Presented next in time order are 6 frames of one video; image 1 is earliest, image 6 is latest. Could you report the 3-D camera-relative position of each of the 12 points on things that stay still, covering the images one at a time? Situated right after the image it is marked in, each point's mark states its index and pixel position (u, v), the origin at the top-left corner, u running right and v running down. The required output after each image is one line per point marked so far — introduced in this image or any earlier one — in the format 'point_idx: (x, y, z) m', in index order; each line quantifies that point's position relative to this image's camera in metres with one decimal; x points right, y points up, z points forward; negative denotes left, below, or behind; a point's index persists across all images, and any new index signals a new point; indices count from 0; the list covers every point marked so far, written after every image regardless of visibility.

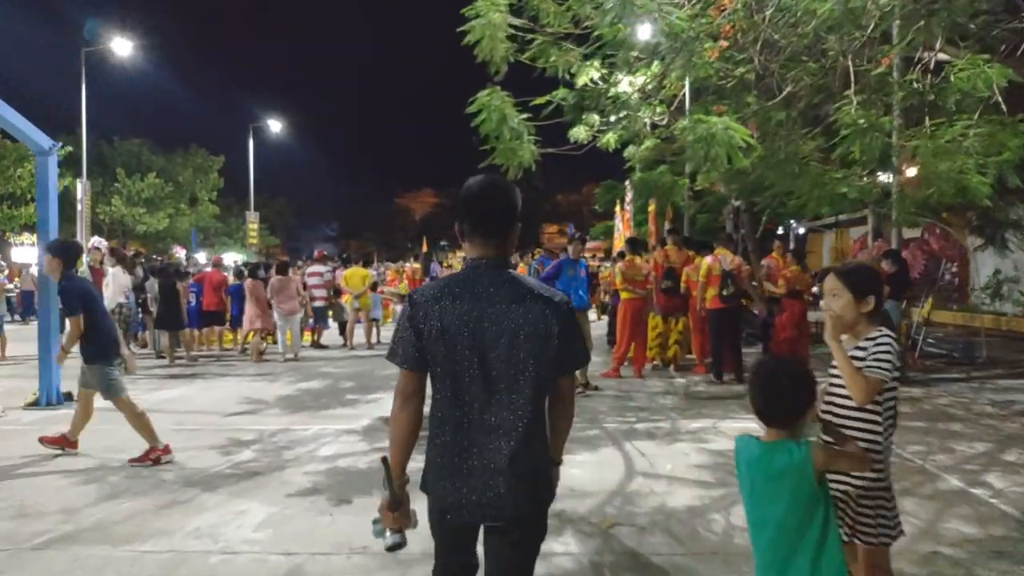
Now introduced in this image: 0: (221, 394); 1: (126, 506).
0: (-3.2, -1.2, +11.5) m
1: (-2.2, -1.3, +6.0) m
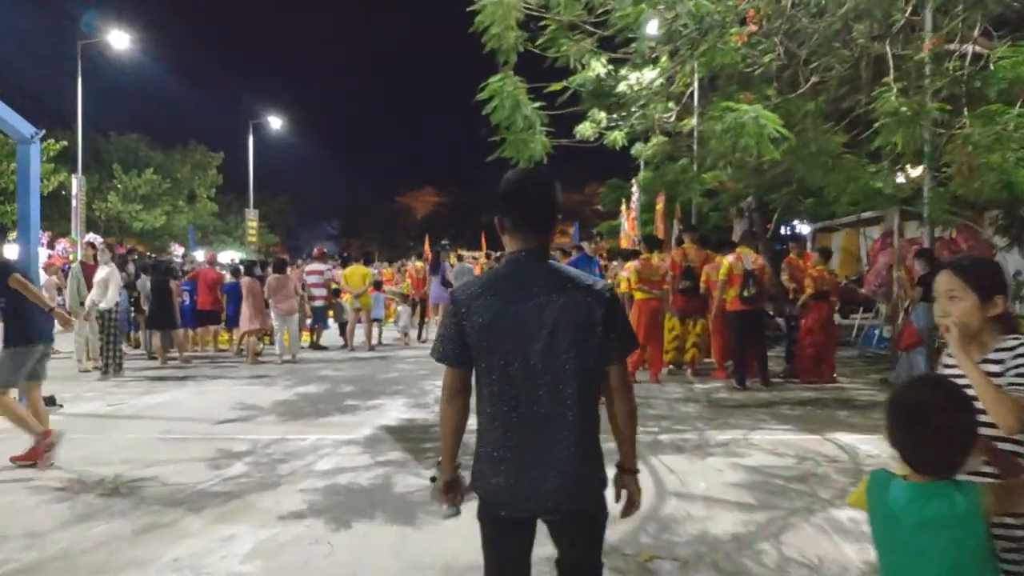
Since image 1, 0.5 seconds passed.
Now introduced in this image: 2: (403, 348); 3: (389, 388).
0: (-3.1, -1.1, +10.8) m
1: (-2.1, -1.2, +5.4) m
2: (-1.7, -0.9, +16.2) m
3: (-1.3, -1.1, +11.2) m
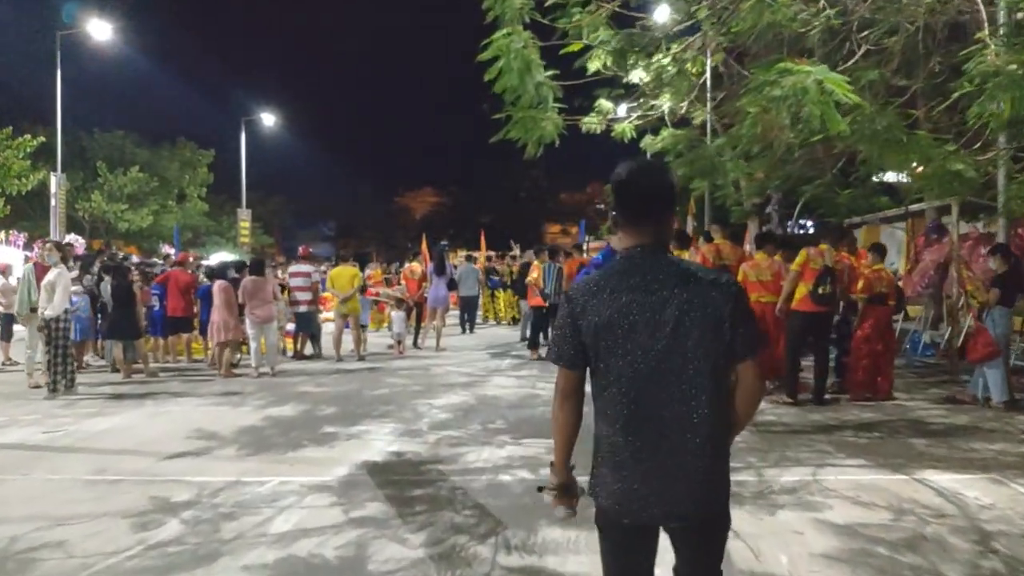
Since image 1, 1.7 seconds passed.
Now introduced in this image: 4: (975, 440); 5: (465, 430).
0: (-3.0, -1.2, +9.2) m
1: (-2.0, -1.3, +3.8) m
2: (-1.6, -1.0, +14.6) m
3: (-1.2, -1.1, +9.6) m
4: (+3.4, -1.1, +7.8) m
5: (-0.4, -1.1, +8.3) m
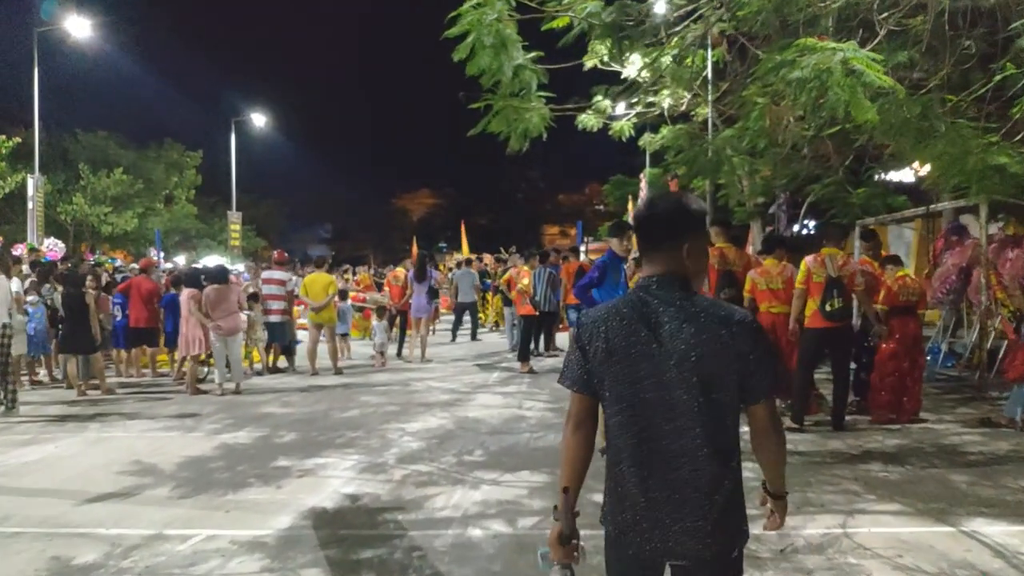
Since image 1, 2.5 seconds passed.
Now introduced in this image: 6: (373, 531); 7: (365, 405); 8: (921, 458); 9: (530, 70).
0: (-3.1, -1.3, +8.2) m
1: (-2.2, -1.4, +2.7) m
2: (-1.8, -1.1, +13.6) m
3: (-1.4, -1.2, +8.5) m
4: (+3.3, -1.2, +6.8) m
5: (-0.5, -1.2, +7.2) m
6: (-0.7, -1.3, +5.5) m
7: (-1.5, -1.2, +10.5) m
8: (+2.9, -1.2, +7.5) m
9: (+0.1, +1.6, +7.7) m
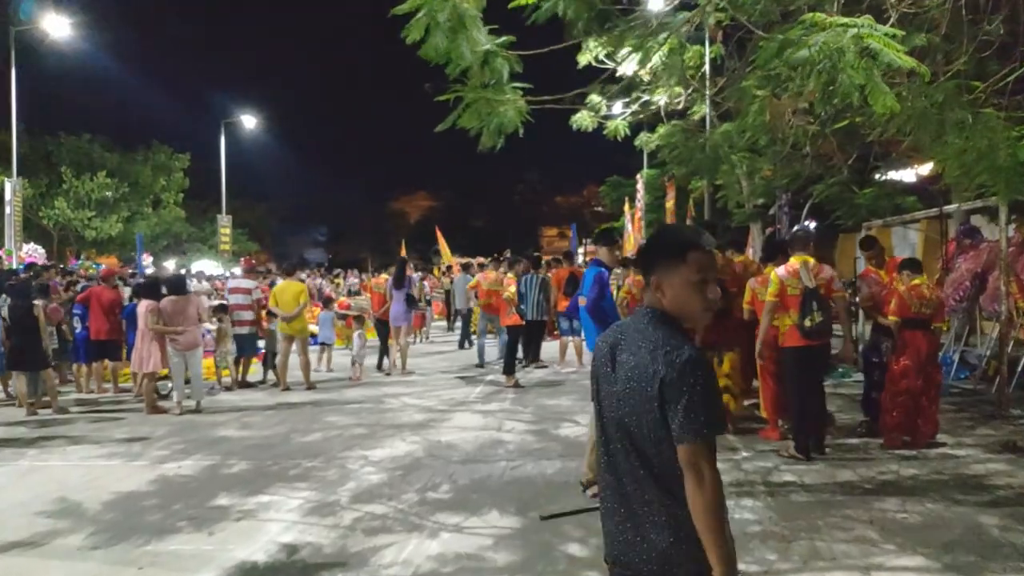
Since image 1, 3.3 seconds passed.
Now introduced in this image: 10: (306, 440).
0: (-3.3, -1.4, +7.3) m
1: (-2.4, -1.5, +1.9) m
2: (-1.9, -1.2, +12.7) m
3: (-1.6, -1.3, +7.7) m
4: (+3.1, -1.3, +5.9) m
5: (-0.7, -1.3, +6.4) m
6: (-0.9, -1.4, +4.7) m
7: (-1.7, -1.3, +9.7) m
8: (+2.7, -1.3, +6.6) m
9: (-0.1, +1.5, +6.8) m
10: (-1.7, -1.3, +9.0) m
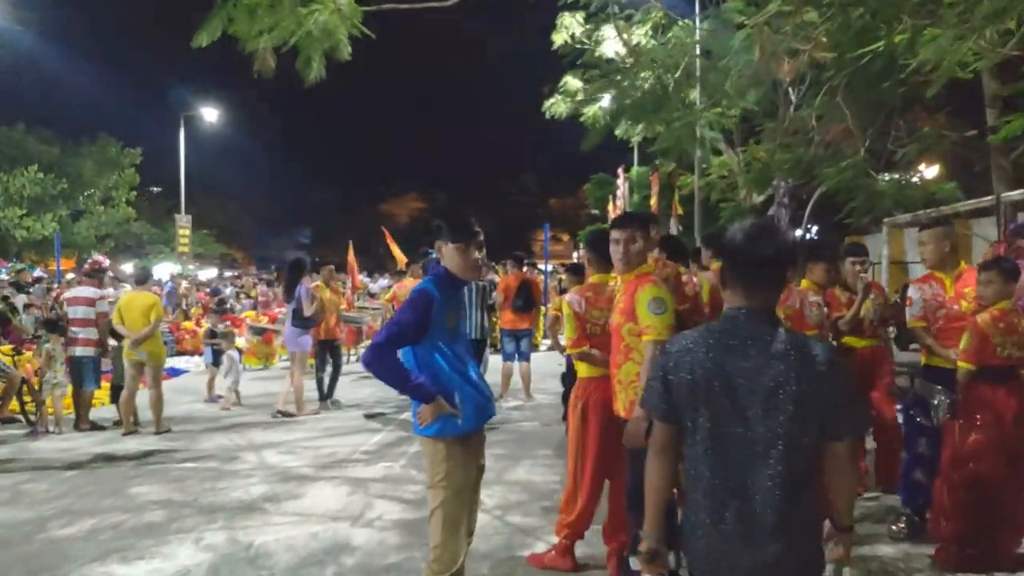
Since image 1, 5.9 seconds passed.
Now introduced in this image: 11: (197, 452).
0: (-4.1, -1.5, +4.4) m
1: (-3.2, -1.5, -1.1) m
2: (-2.7, -1.3, +9.8) m
3: (-2.4, -1.4, +4.7) m
4: (+2.3, -1.4, +3.0) m
5: (-1.5, -1.4, +3.4) m
6: (-1.7, -1.4, +1.7) m
7: (-2.4, -1.4, +6.7) m
8: (+1.9, -1.4, +3.6) m
9: (-0.9, +1.4, +3.9) m
10: (-2.5, -1.4, +6.1) m
11: (-2.6, -1.3, +8.6) m
